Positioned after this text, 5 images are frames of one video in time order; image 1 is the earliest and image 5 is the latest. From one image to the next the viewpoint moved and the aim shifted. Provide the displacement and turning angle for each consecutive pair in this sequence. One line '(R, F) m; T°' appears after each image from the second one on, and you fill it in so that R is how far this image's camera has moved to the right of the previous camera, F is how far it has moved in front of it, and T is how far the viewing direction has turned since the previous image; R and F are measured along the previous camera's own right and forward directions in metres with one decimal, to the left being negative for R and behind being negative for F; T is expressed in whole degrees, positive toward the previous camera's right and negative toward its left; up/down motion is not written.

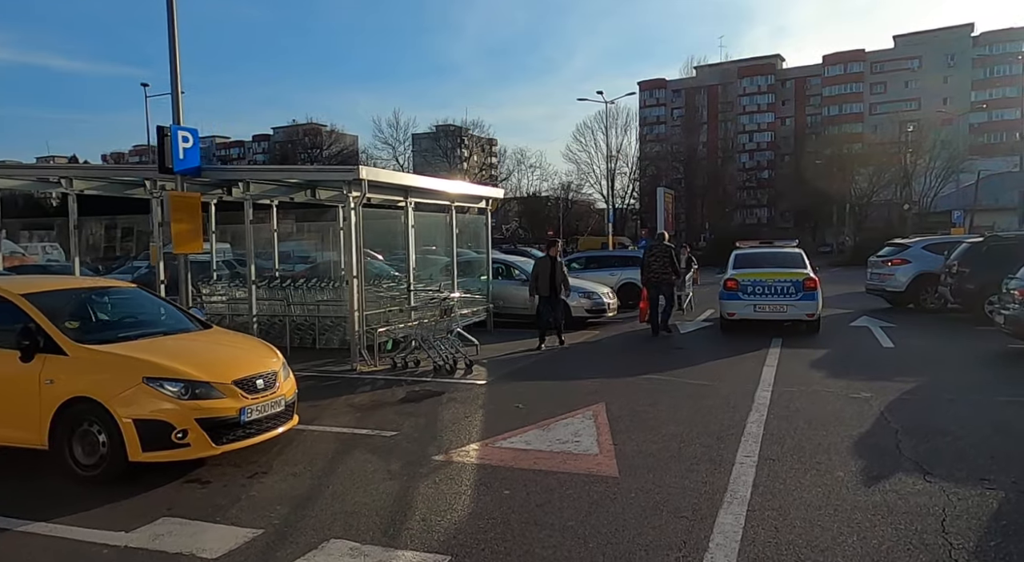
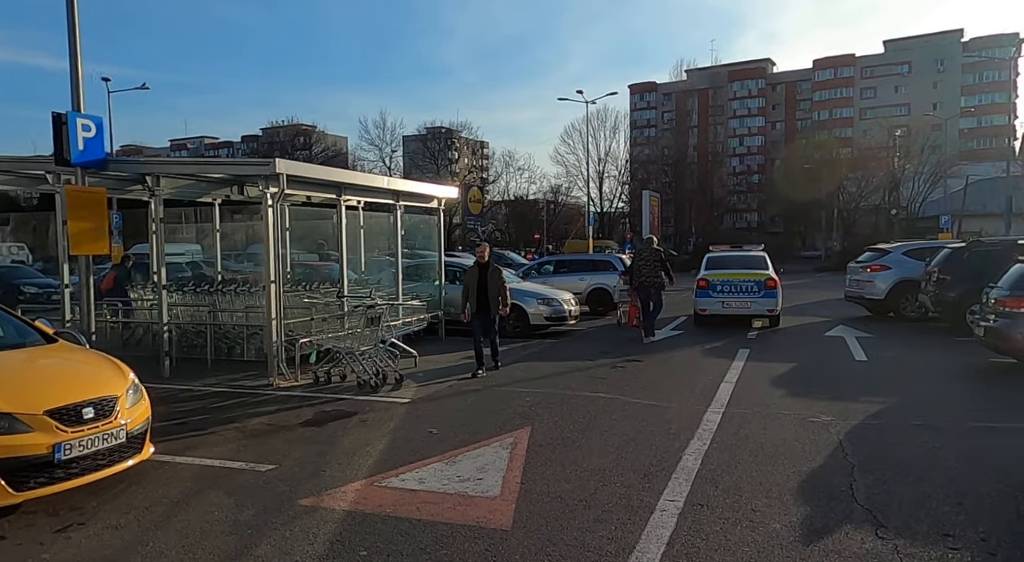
(+0.7, +0.9) m; +1°
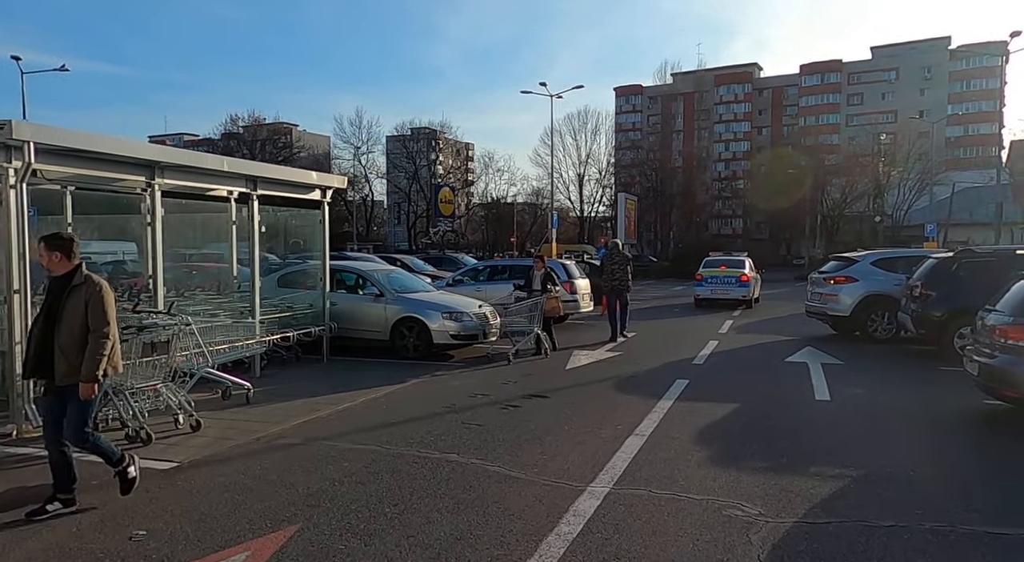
(+1.4, +2.3) m; +1°
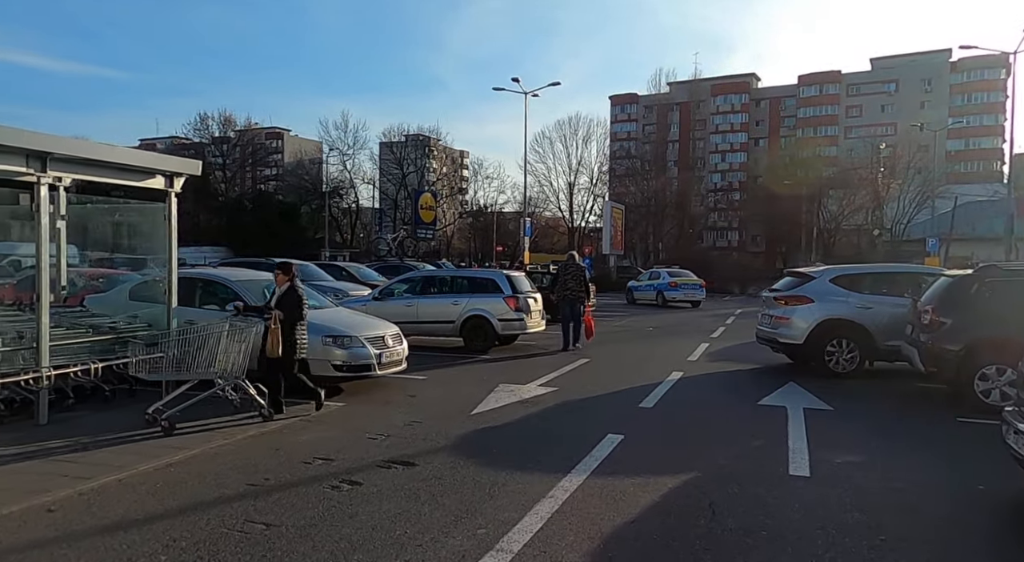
(+1.2, +2.4) m; 0°
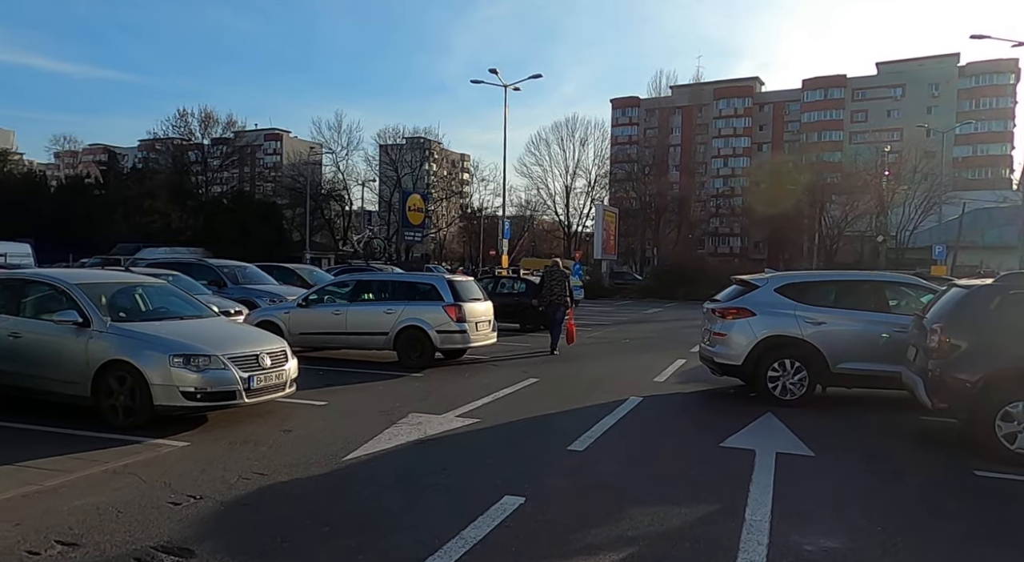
(+1.0, +1.9) m; 0°
